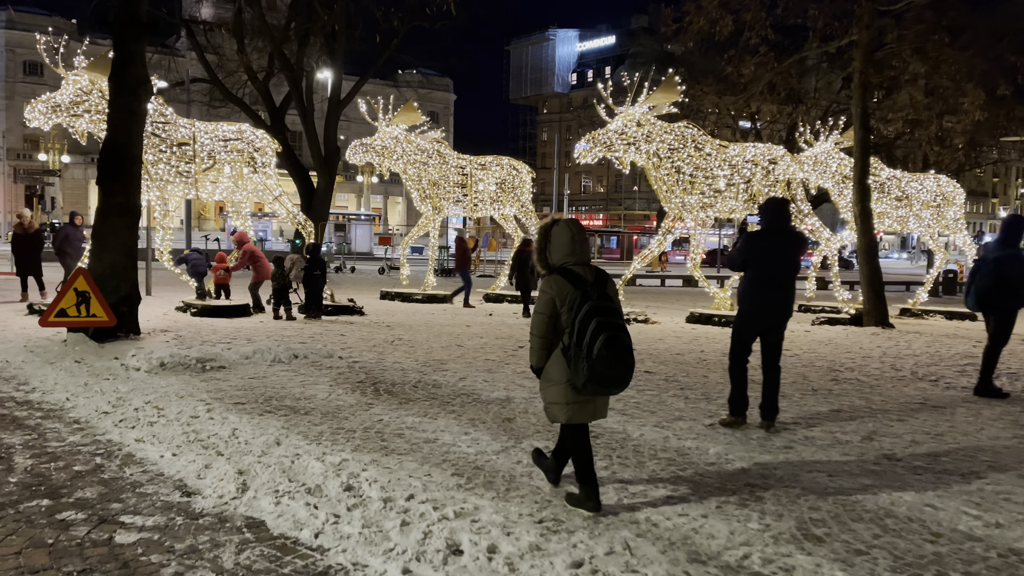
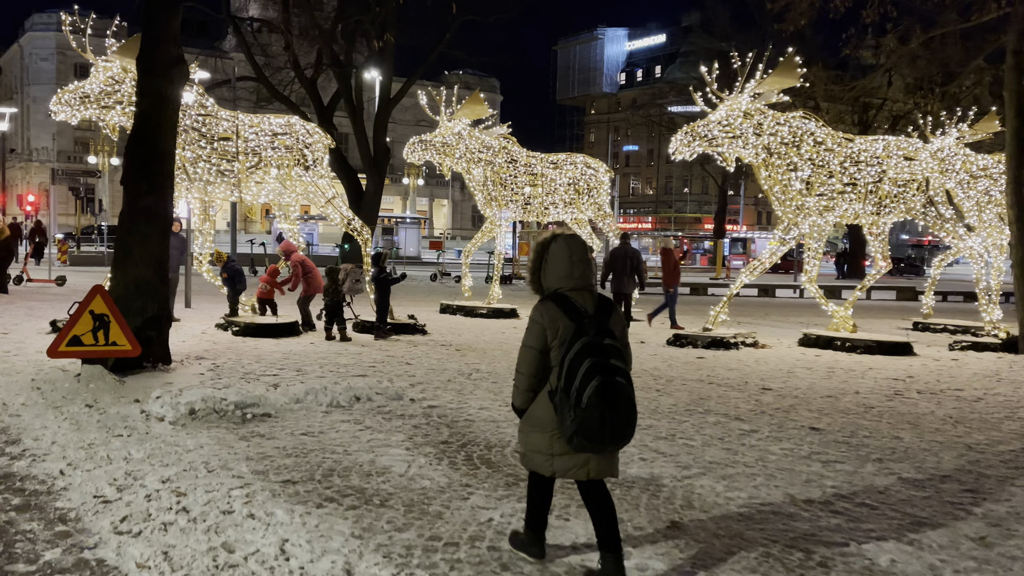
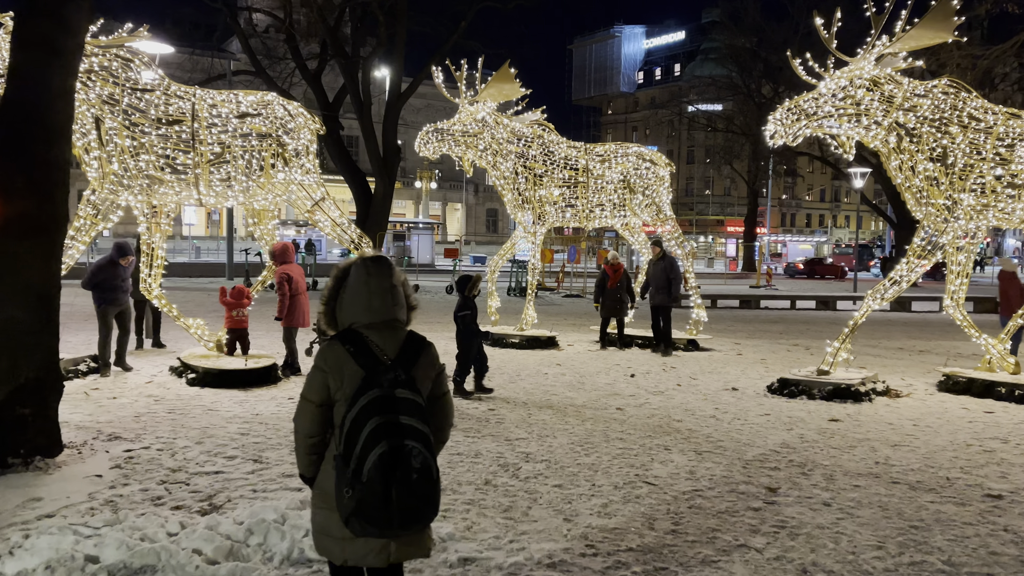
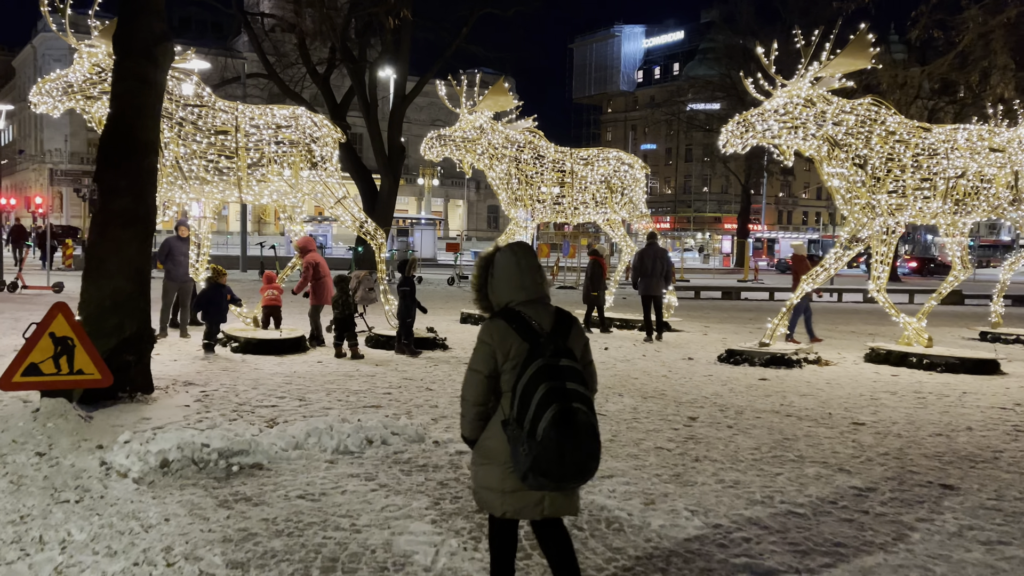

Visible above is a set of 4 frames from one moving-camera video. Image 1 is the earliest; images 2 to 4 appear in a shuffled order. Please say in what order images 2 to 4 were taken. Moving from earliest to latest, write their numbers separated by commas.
2, 4, 3
